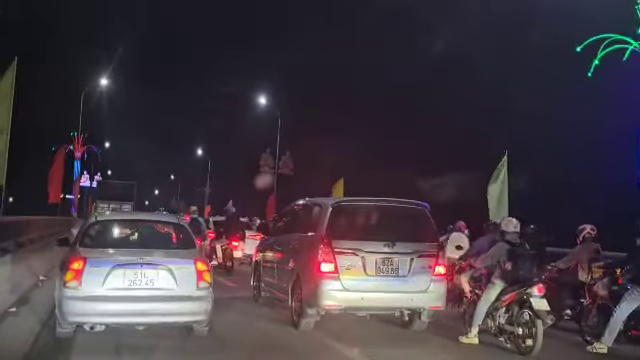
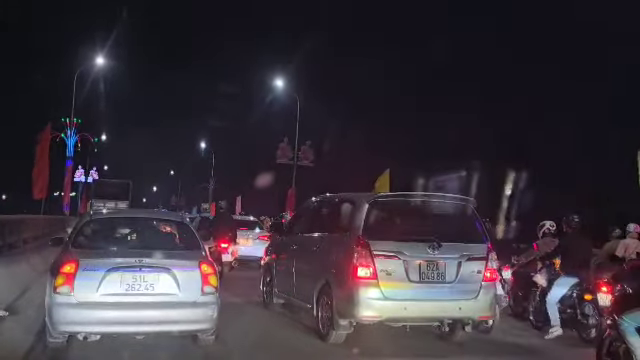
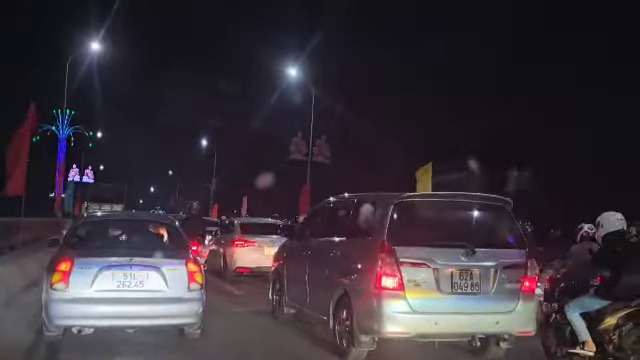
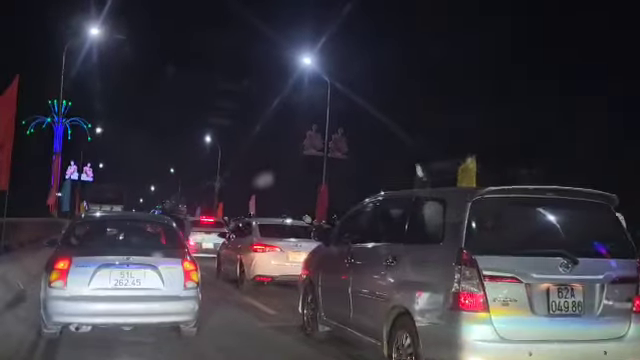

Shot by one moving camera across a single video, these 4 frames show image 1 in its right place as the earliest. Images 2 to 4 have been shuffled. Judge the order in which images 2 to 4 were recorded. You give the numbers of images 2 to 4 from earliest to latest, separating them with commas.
2, 3, 4
